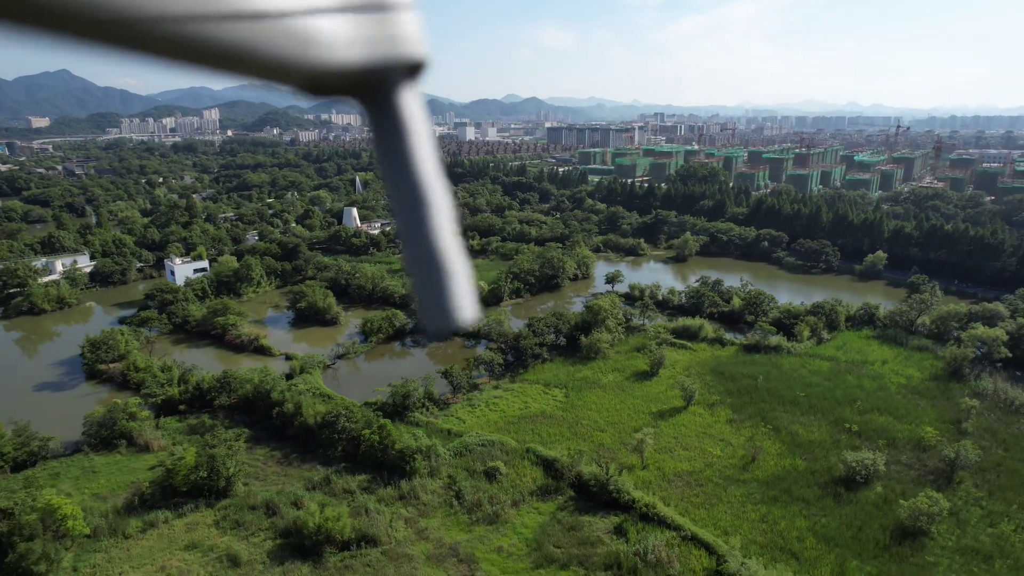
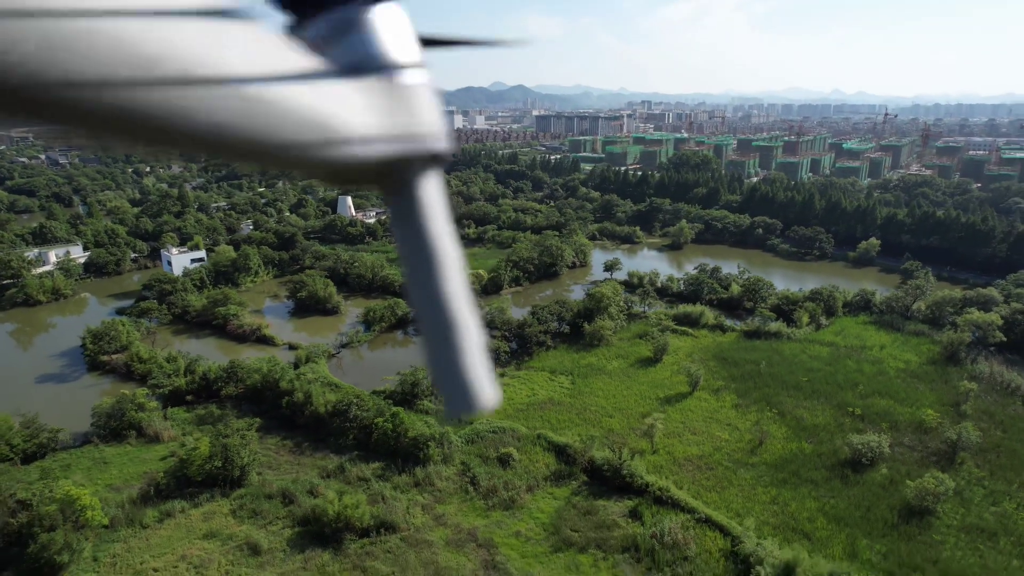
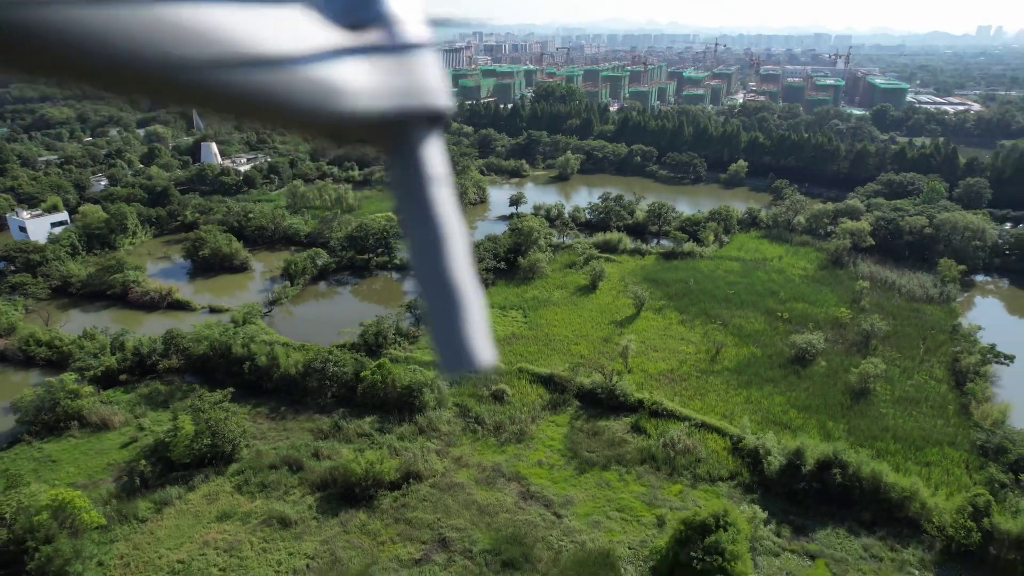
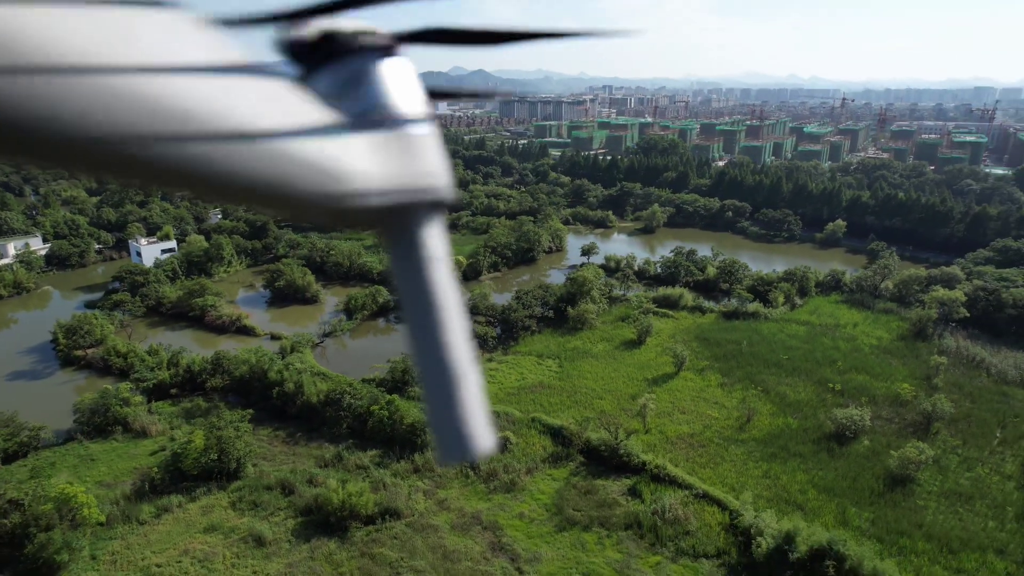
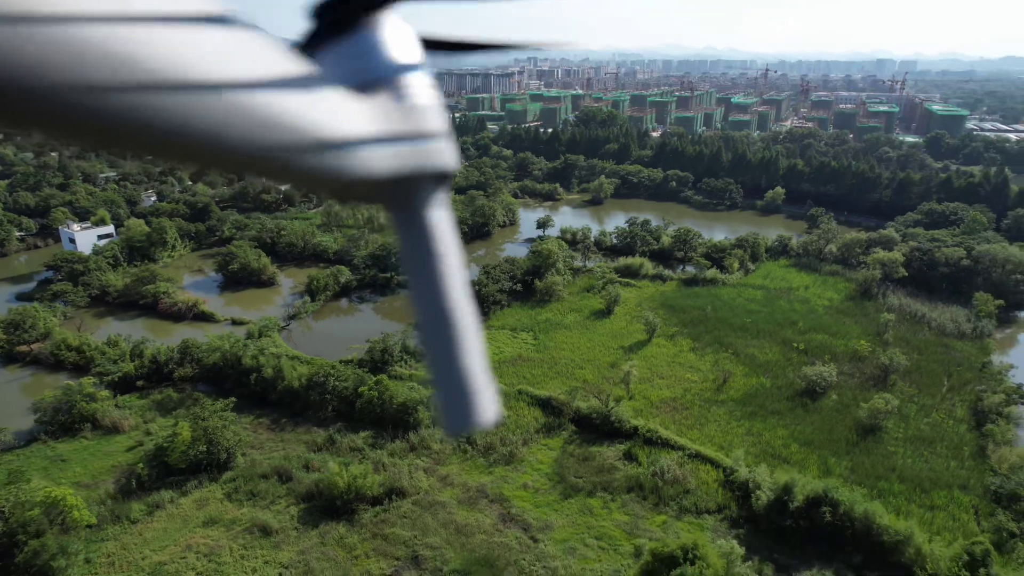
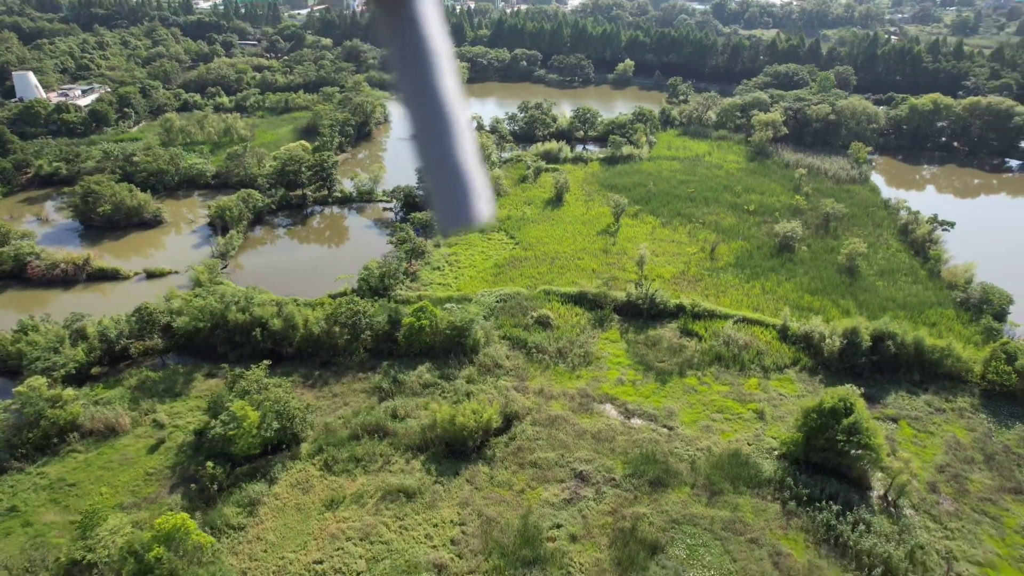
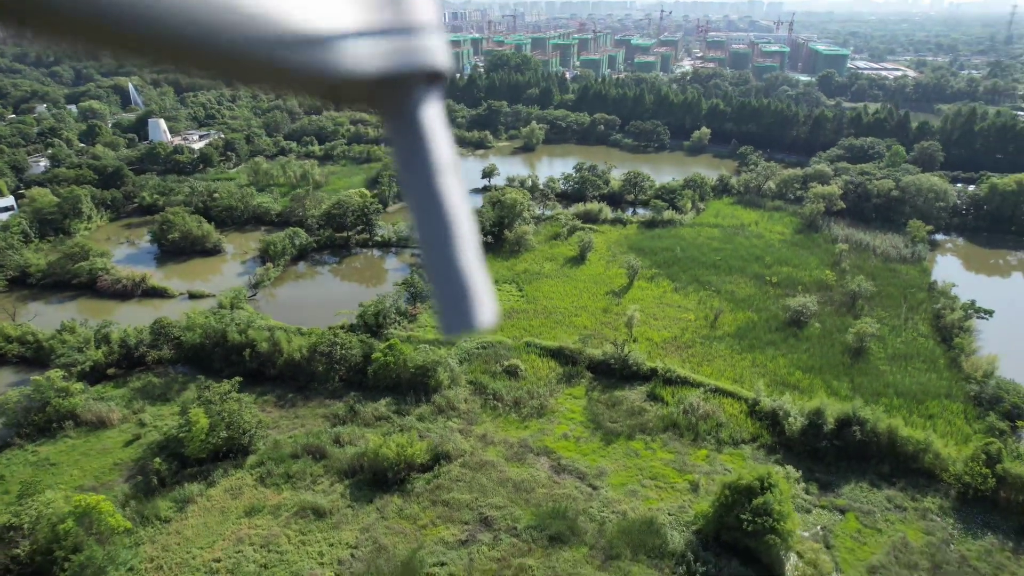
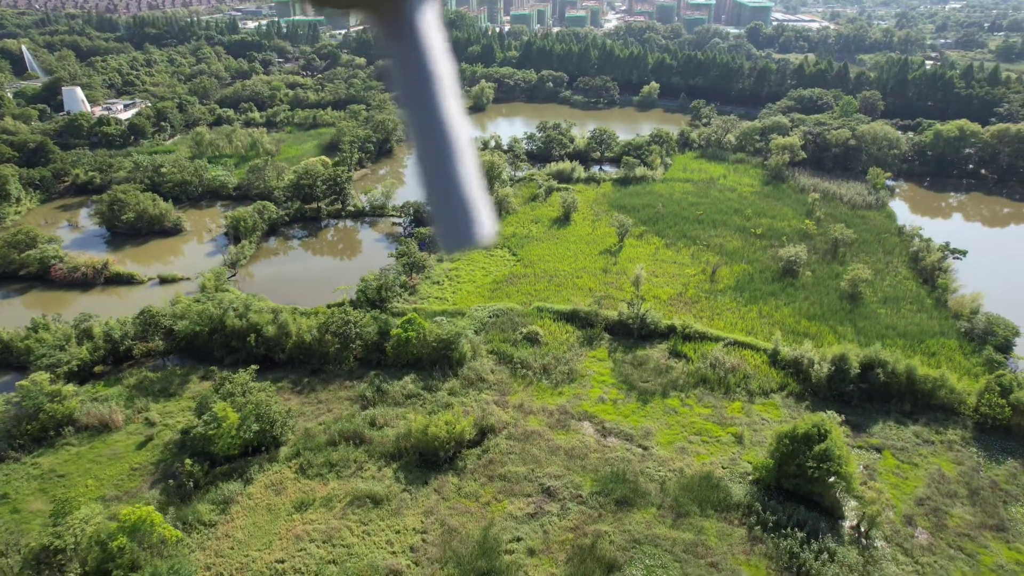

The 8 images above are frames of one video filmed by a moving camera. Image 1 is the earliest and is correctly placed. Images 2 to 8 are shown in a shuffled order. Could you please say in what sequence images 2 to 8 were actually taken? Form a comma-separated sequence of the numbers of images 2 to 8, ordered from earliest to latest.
2, 4, 5, 3, 7, 8, 6
